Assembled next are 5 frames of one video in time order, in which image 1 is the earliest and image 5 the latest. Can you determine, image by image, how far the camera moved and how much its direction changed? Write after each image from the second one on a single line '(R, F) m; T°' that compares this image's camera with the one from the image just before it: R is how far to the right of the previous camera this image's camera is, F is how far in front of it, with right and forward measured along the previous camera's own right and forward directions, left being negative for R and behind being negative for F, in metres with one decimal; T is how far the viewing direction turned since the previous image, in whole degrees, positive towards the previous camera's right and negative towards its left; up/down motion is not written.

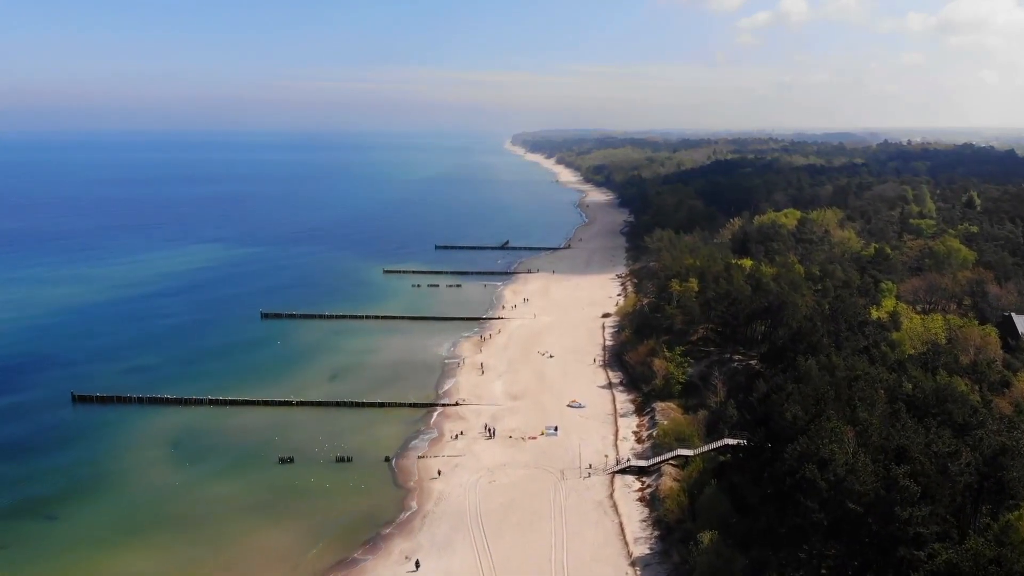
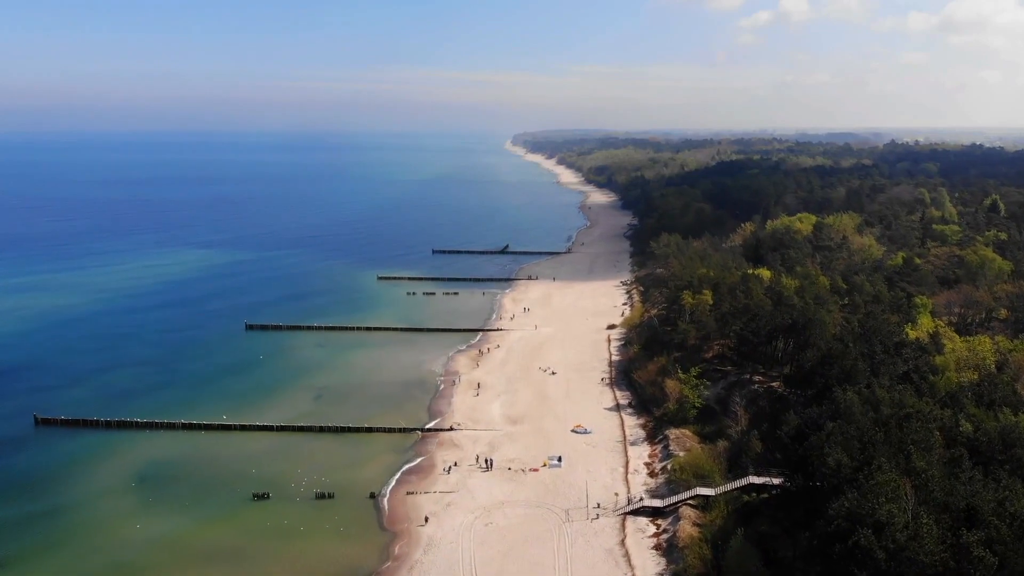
(+0.1, +3.3) m; 0°
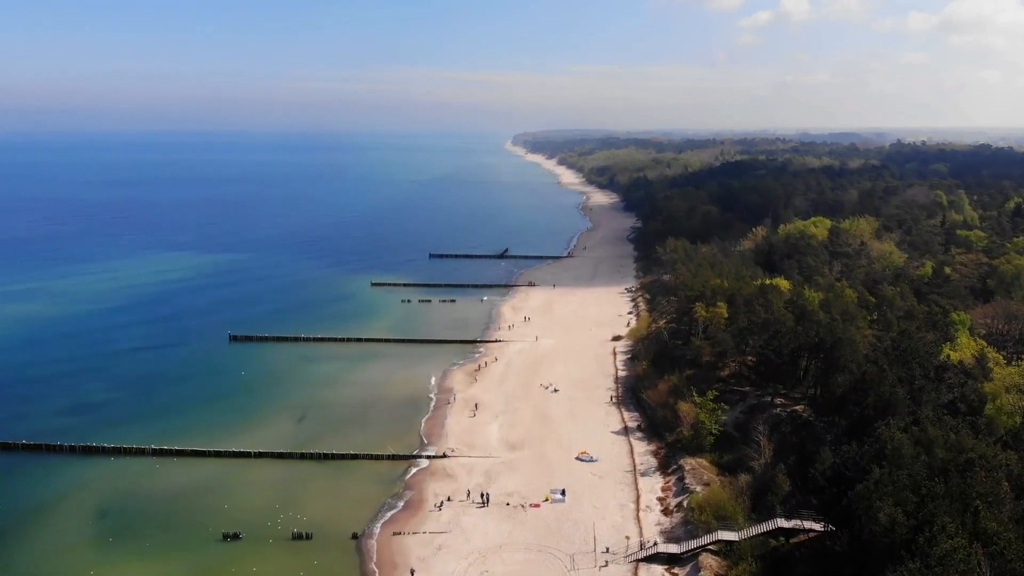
(+0.1, +3.0) m; 0°
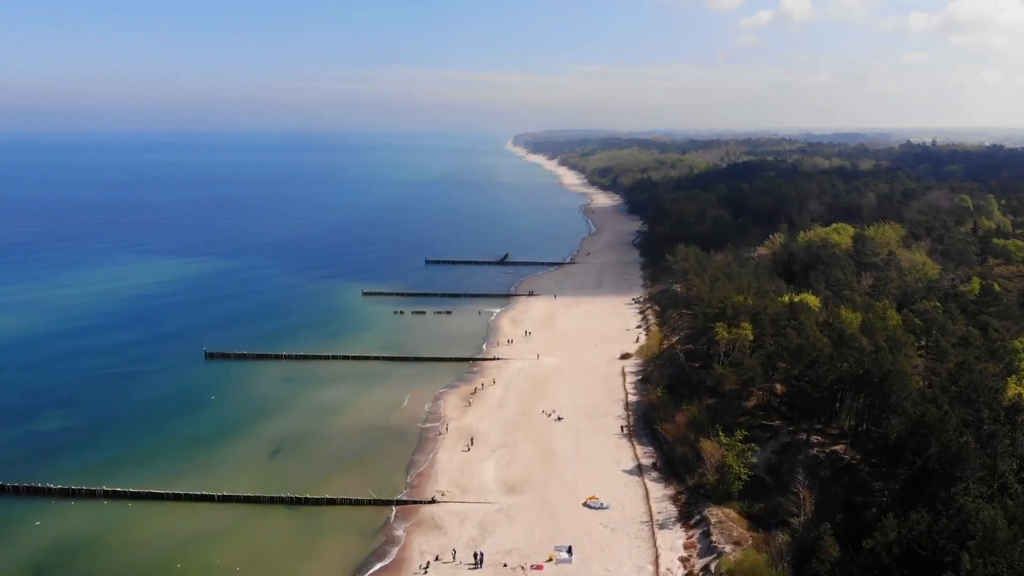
(+0.1, +4.0) m; 0°
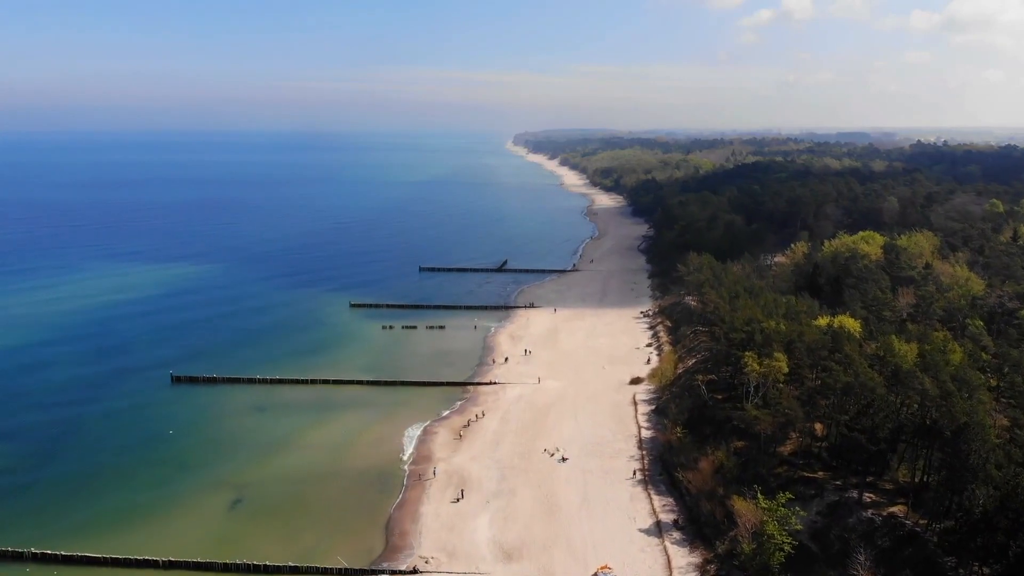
(+0.1, +4.5) m; 0°
